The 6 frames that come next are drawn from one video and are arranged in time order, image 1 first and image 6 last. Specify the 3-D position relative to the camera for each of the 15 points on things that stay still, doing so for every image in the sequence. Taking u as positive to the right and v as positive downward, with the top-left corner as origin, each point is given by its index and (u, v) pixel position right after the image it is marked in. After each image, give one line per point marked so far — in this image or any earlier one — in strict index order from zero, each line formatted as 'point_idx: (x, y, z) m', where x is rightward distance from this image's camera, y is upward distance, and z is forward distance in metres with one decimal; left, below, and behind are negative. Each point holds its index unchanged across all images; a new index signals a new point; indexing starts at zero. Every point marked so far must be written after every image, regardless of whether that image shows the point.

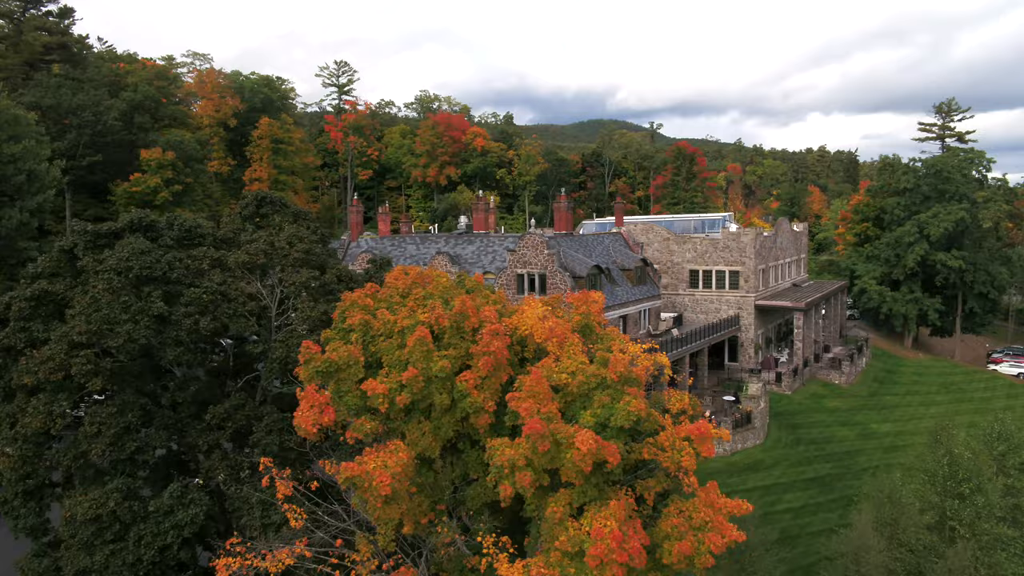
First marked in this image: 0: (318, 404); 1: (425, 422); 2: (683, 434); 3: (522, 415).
0: (-2.6, -1.5, +11.5) m
1: (-1.1, -1.8, +11.6) m
2: (+2.2, -1.8, +11.1) m
3: (+0.1, -1.5, +10.2) m
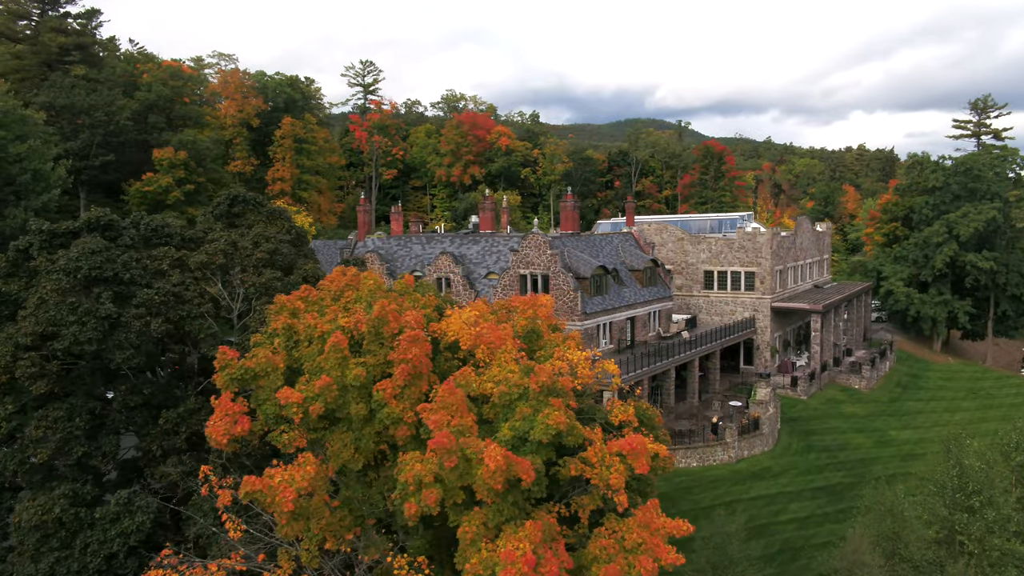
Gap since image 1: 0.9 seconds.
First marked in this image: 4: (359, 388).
0: (-3.5, -1.5, +11.0) m
1: (-2.0, -1.8, +11.0) m
2: (+1.2, -1.9, +10.3) m
3: (-0.9, -1.5, +9.5) m
4: (-1.9, -1.2, +10.7) m
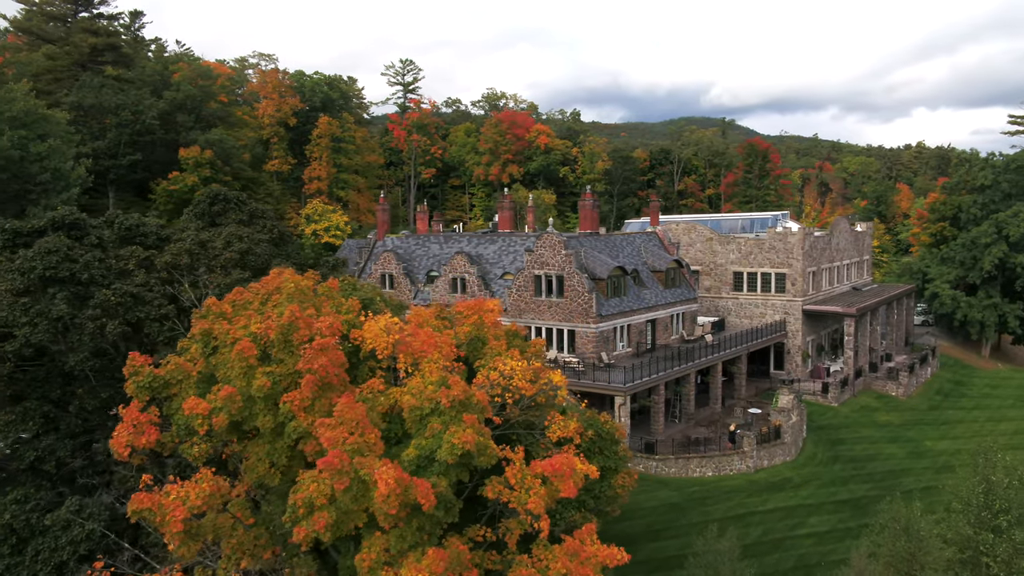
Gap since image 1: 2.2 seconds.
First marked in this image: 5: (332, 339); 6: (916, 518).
0: (-4.4, -1.6, +10.3) m
1: (-2.9, -1.8, +10.3) m
2: (+0.3, -1.9, +9.4) m
3: (-1.9, -1.6, +8.8) m
4: (-2.8, -1.3, +9.9) m
5: (-2.0, -0.6, +10.0) m
6: (+8.9, -5.0, +19.3) m
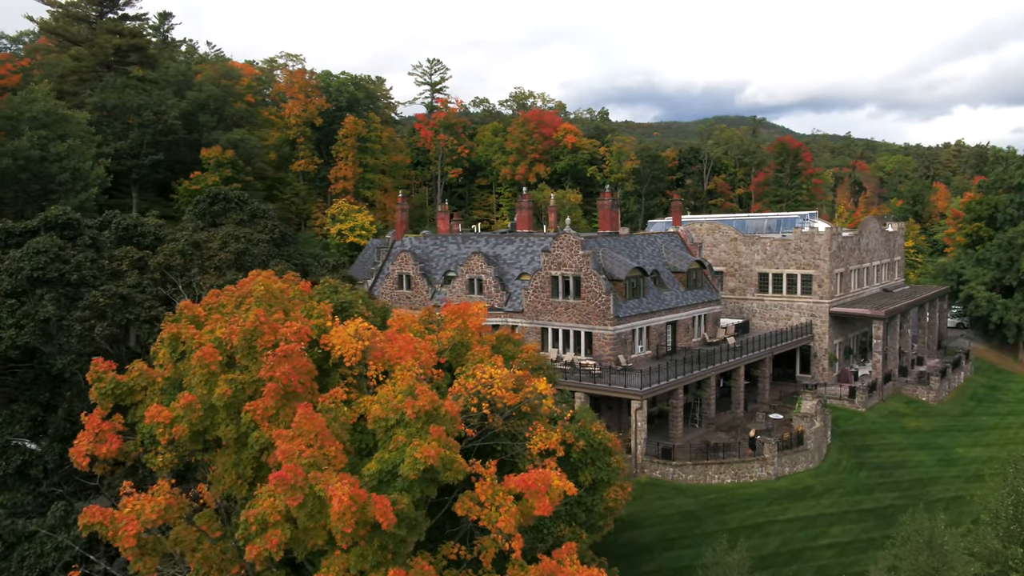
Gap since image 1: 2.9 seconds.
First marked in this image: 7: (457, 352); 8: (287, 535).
0: (-4.7, -1.6, +9.9) m
1: (-3.2, -1.9, +9.8) m
2: (0.0, -2.0, +8.8) m
3: (-2.2, -1.6, +8.3) m
4: (-3.0, -1.3, +9.5) m
5: (-2.3, -0.6, +9.5) m
6: (+8.9, -5.1, +18.4) m
7: (-0.7, -0.8, +11.4) m
8: (-2.1, -2.3, +8.1) m
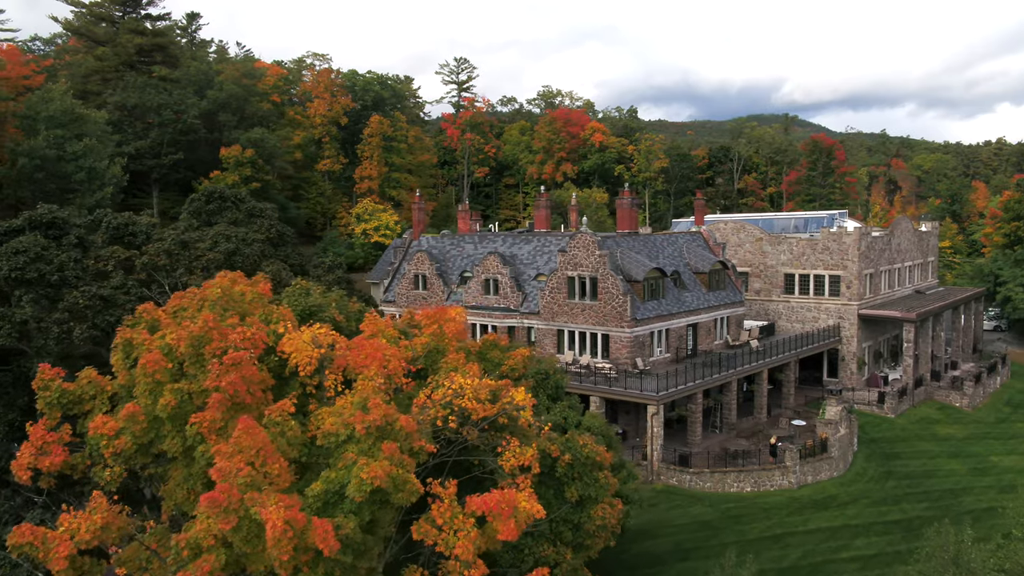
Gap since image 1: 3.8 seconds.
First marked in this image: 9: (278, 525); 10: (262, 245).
0: (-5.0, -1.6, +9.3) m
1: (-3.5, -1.9, +9.2) m
2: (-0.4, -2.0, +8.1) m
3: (-2.6, -1.6, +7.6) m
4: (-3.4, -1.3, +8.8) m
5: (-2.6, -0.6, +8.8) m
6: (+8.9, -5.1, +17.4) m
7: (-1.0, -0.9, +10.7) m
8: (-2.5, -2.3, +7.5) m
9: (-1.9, -1.9, +7.1) m
10: (-5.3, +0.9, +19.1) m
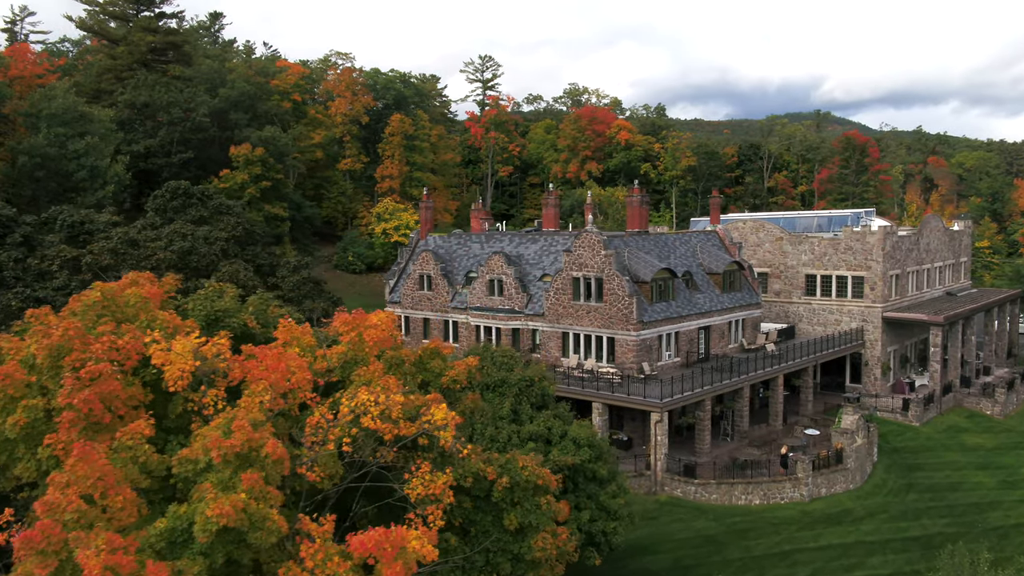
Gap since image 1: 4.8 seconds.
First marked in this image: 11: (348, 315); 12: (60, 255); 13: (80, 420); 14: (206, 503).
0: (-5.8, -1.7, +8.4) m
1: (-4.4, -1.9, +8.2) m
2: (-1.3, -2.1, +7.0) m
3: (-3.5, -1.7, +6.5) m
4: (-4.3, -1.4, +7.8) m
5: (-3.5, -0.7, +7.8) m
6: (+8.3, -5.2, +15.8) m
7: (-1.8, -0.9, +9.6) m
8: (-3.4, -2.3, +6.4) m
9: (-2.8, -1.9, +6.0) m
10: (-5.8, +0.9, +18.1) m
11: (-1.8, -0.3, +10.4) m
12: (-8.1, +0.6, +15.9) m
13: (-3.6, -1.1, +7.5) m
14: (-2.3, -1.6, +6.6) m
